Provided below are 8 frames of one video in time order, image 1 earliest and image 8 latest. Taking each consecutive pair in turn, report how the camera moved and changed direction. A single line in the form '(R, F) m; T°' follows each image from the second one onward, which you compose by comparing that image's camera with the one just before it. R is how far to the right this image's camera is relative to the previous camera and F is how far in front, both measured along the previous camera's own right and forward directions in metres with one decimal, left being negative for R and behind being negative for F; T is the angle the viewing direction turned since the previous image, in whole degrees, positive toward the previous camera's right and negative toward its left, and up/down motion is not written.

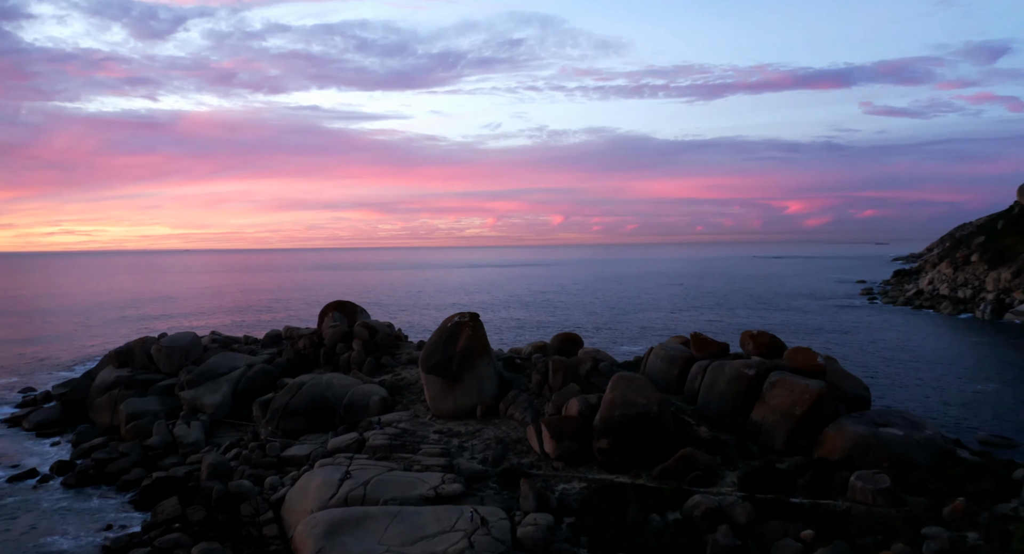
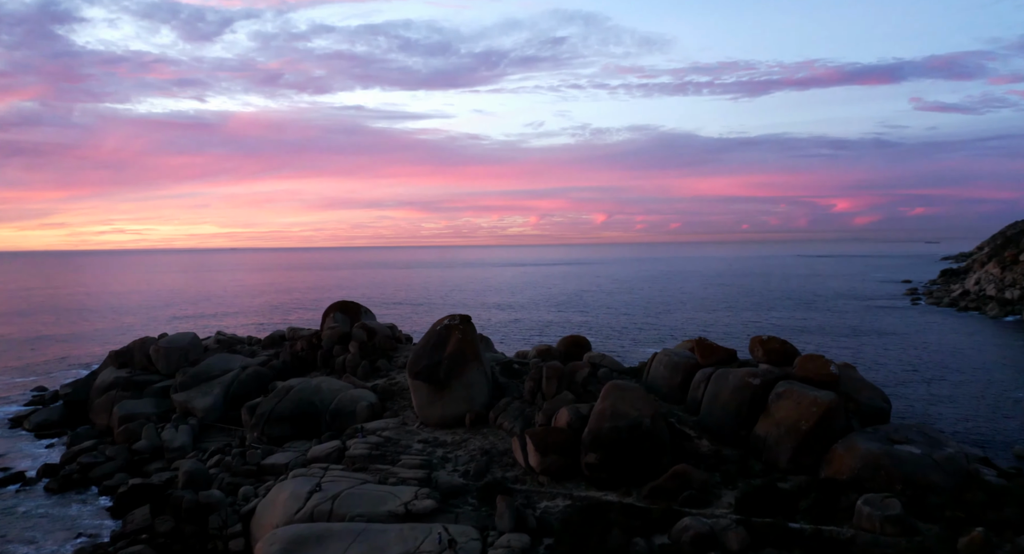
(+0.9, +0.8) m; -3°
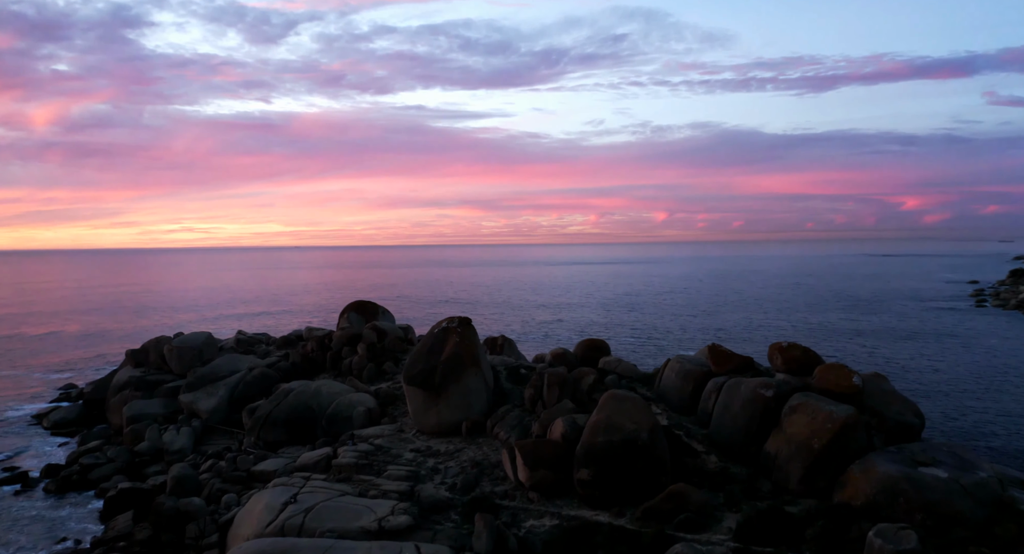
(+0.9, +0.8) m; -4°
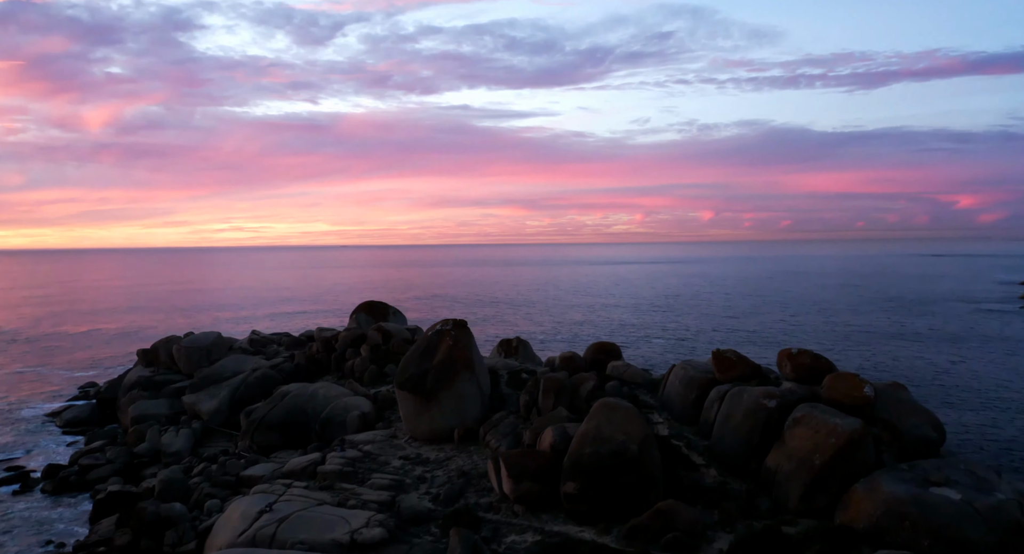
(+0.8, +0.5) m; -3°
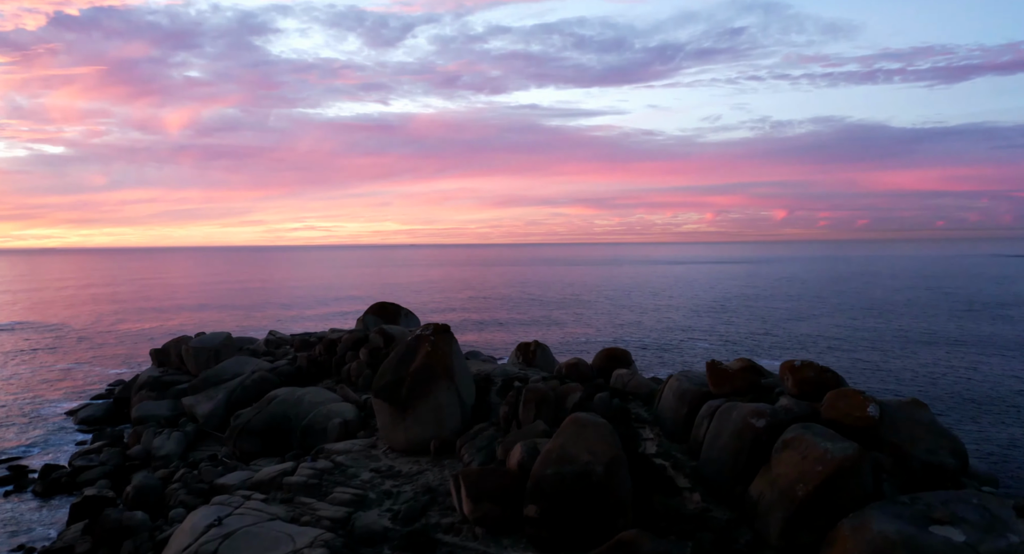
(+1.3, +0.8) m; -4°
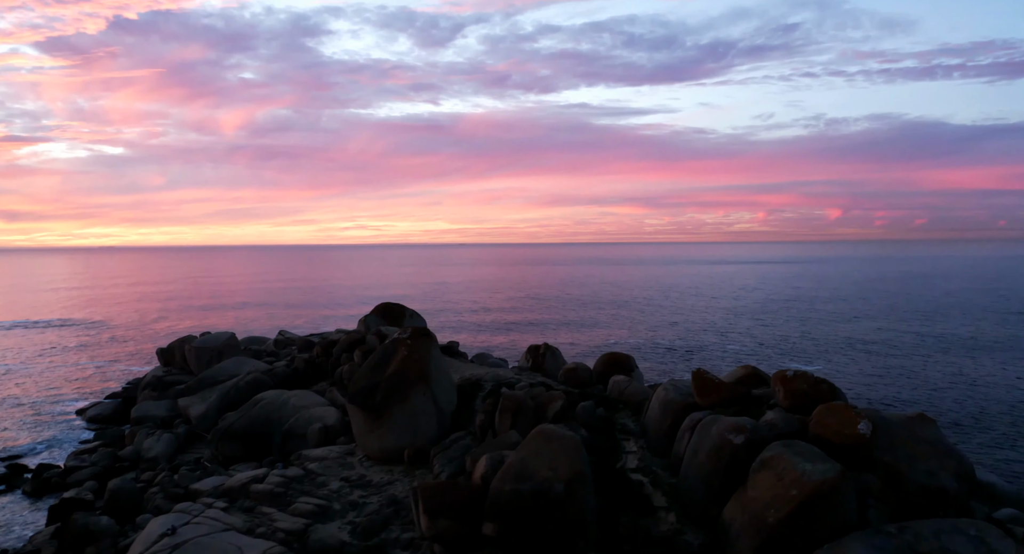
(+1.0, +0.6) m; -3°
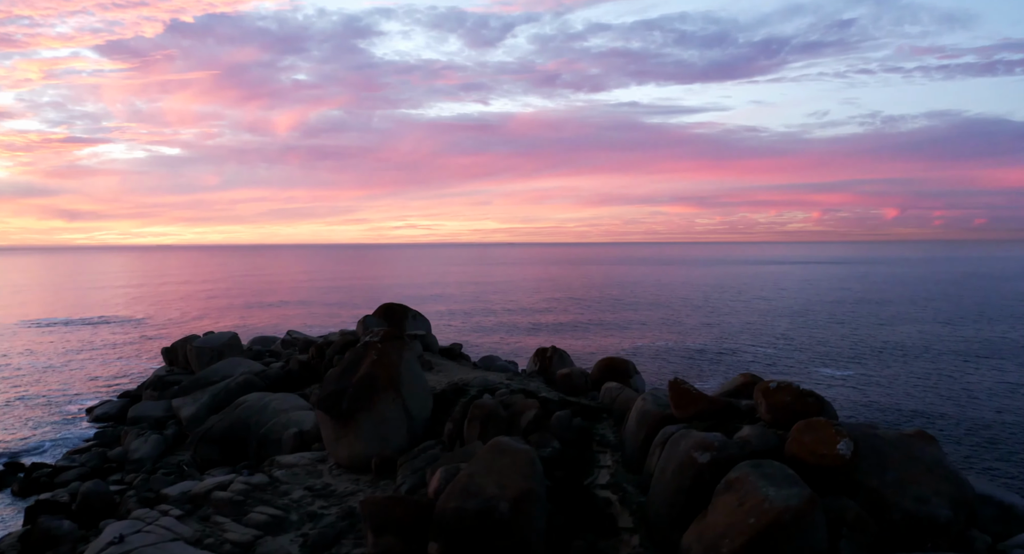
(+1.1, +0.6) m; -3°
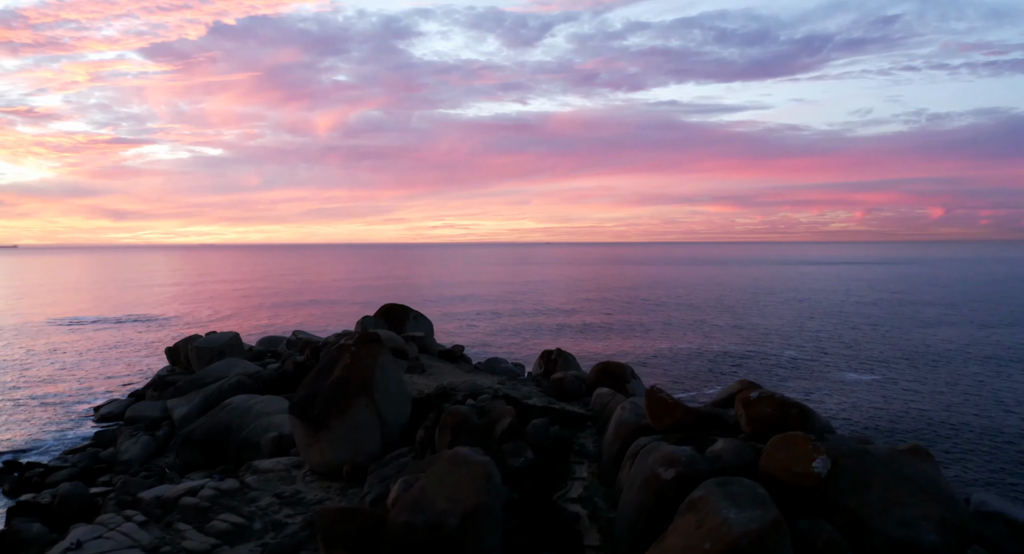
(+0.9, +0.4) m; -3°
